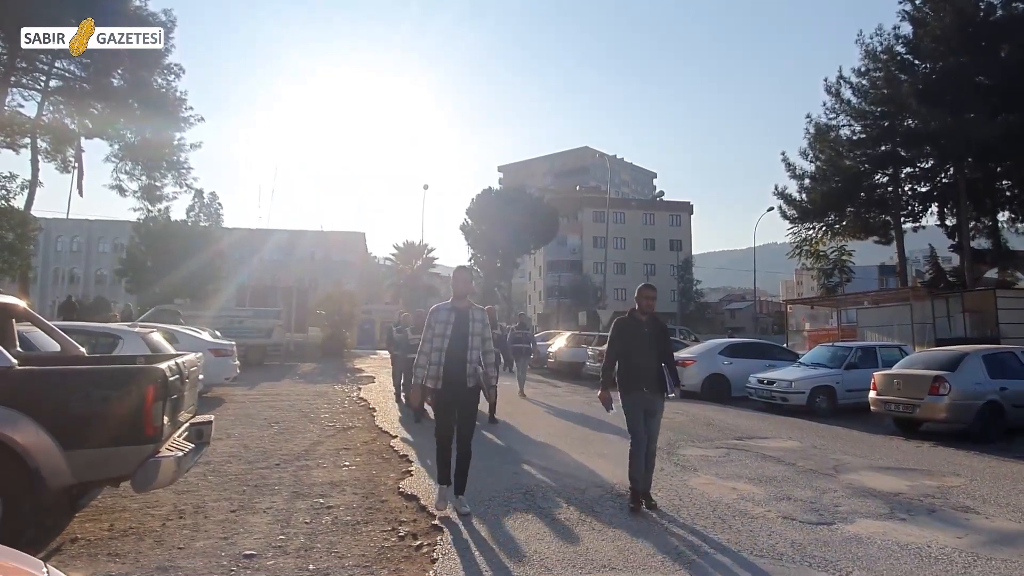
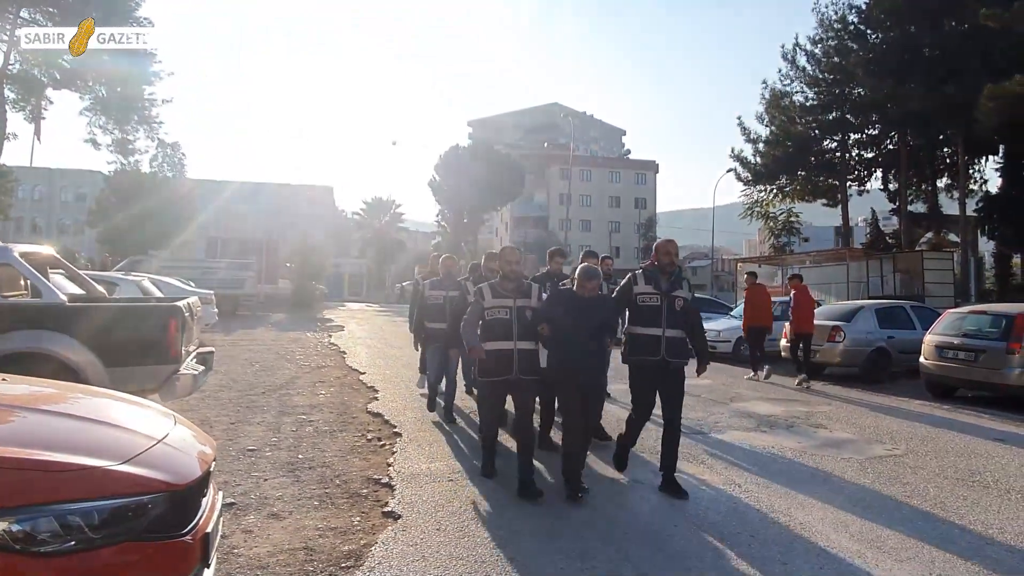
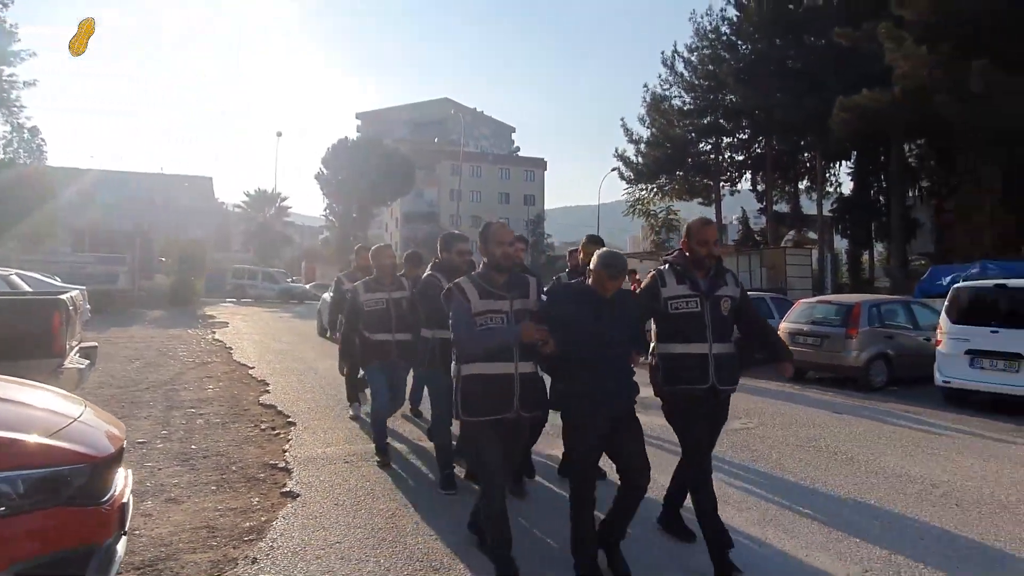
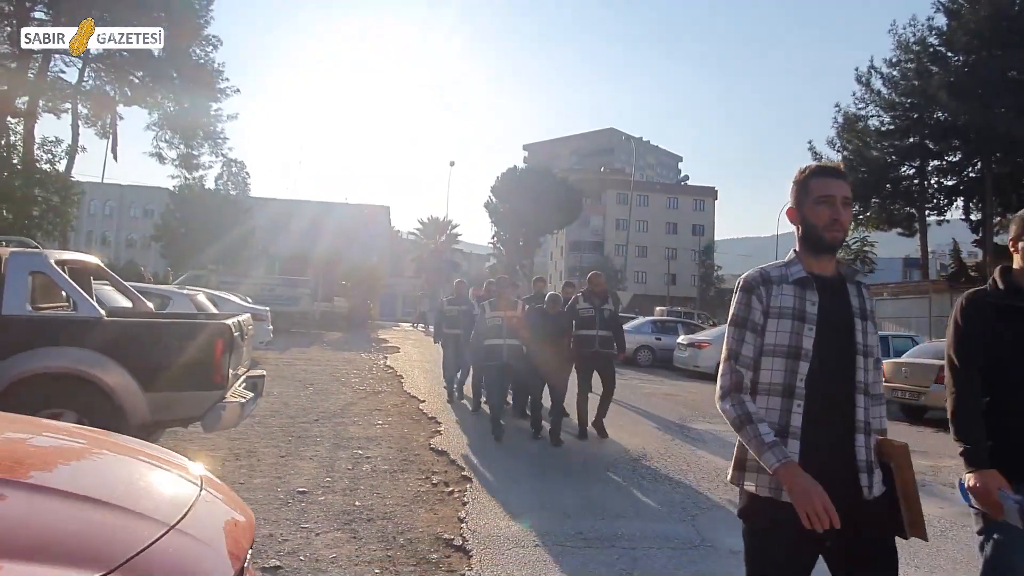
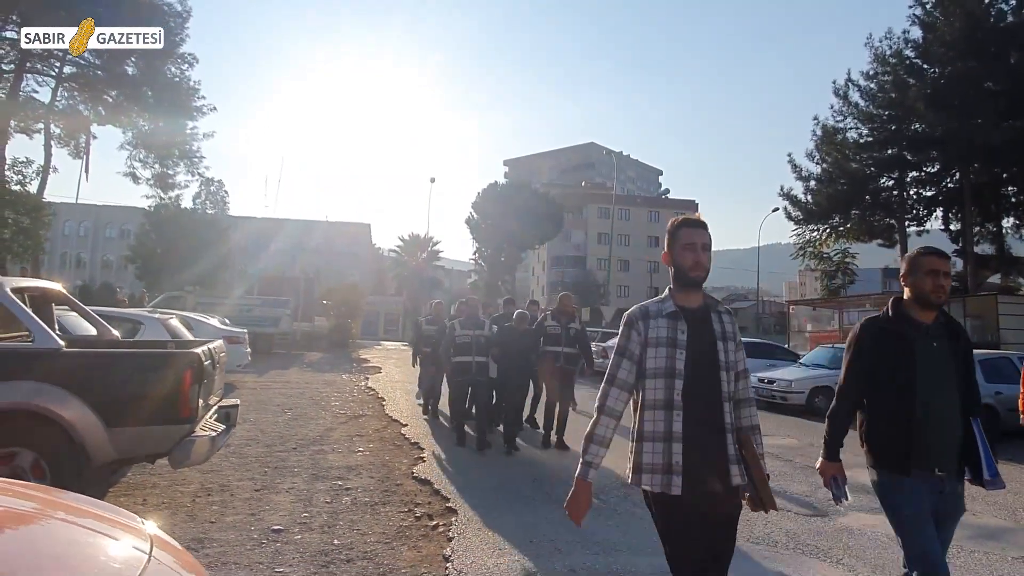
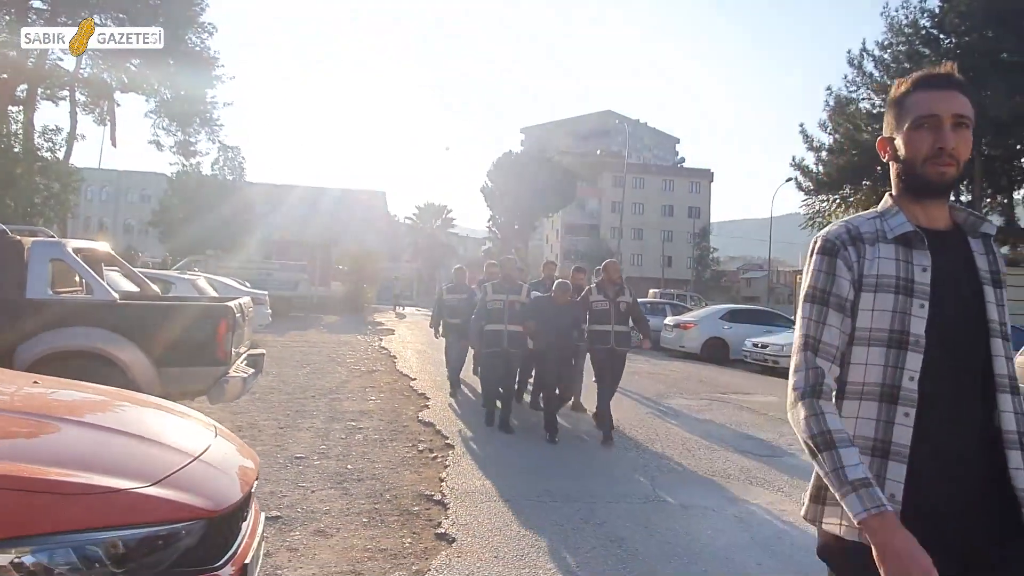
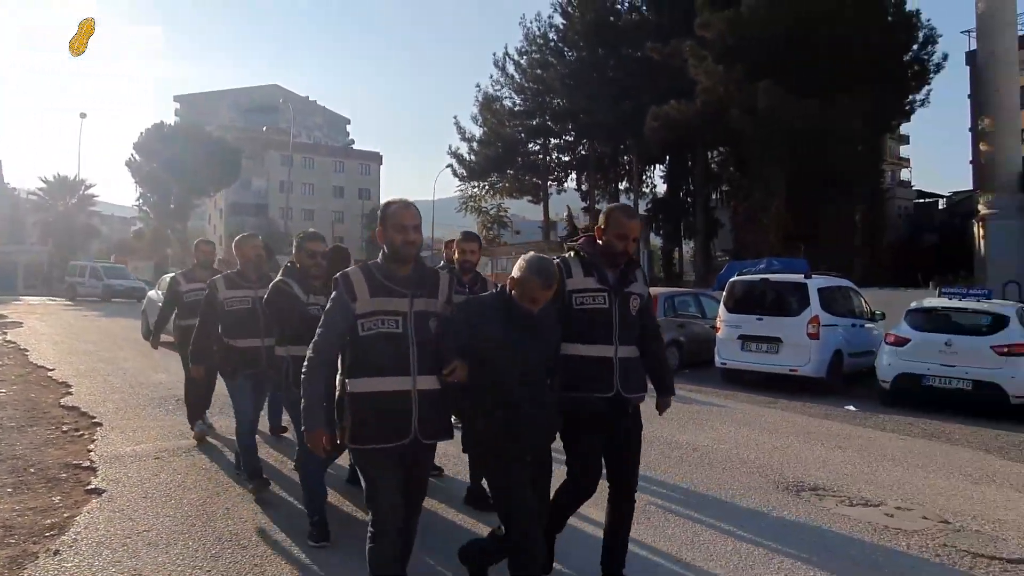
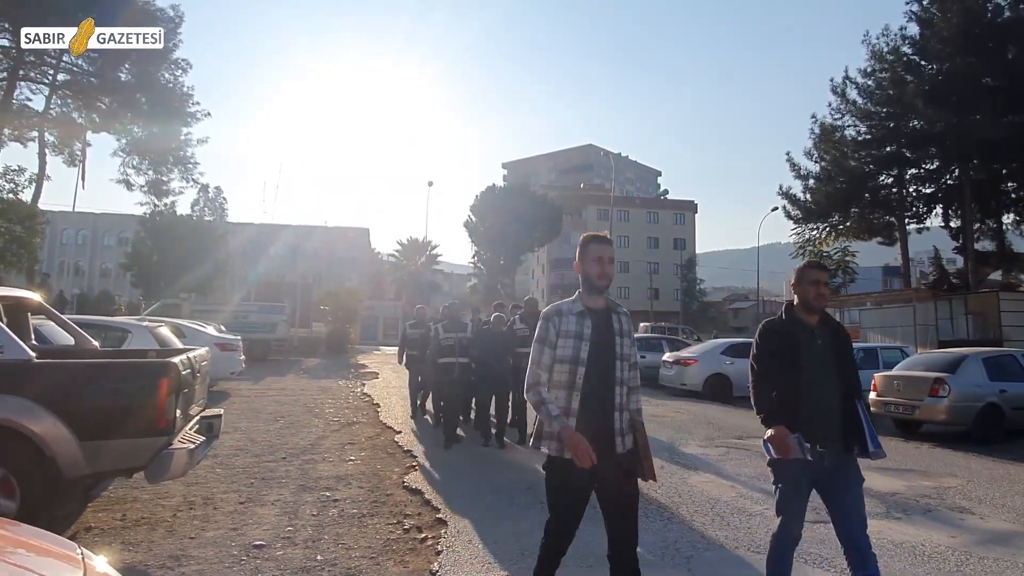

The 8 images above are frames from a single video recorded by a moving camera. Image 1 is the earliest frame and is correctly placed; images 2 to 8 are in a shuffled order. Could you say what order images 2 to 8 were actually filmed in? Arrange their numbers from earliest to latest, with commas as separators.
8, 5, 4, 6, 2, 3, 7
